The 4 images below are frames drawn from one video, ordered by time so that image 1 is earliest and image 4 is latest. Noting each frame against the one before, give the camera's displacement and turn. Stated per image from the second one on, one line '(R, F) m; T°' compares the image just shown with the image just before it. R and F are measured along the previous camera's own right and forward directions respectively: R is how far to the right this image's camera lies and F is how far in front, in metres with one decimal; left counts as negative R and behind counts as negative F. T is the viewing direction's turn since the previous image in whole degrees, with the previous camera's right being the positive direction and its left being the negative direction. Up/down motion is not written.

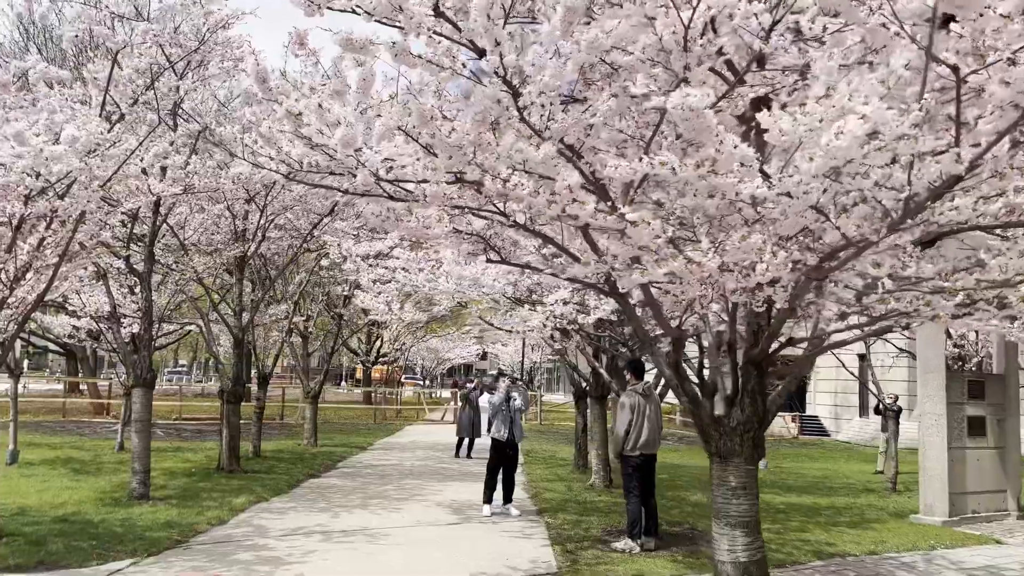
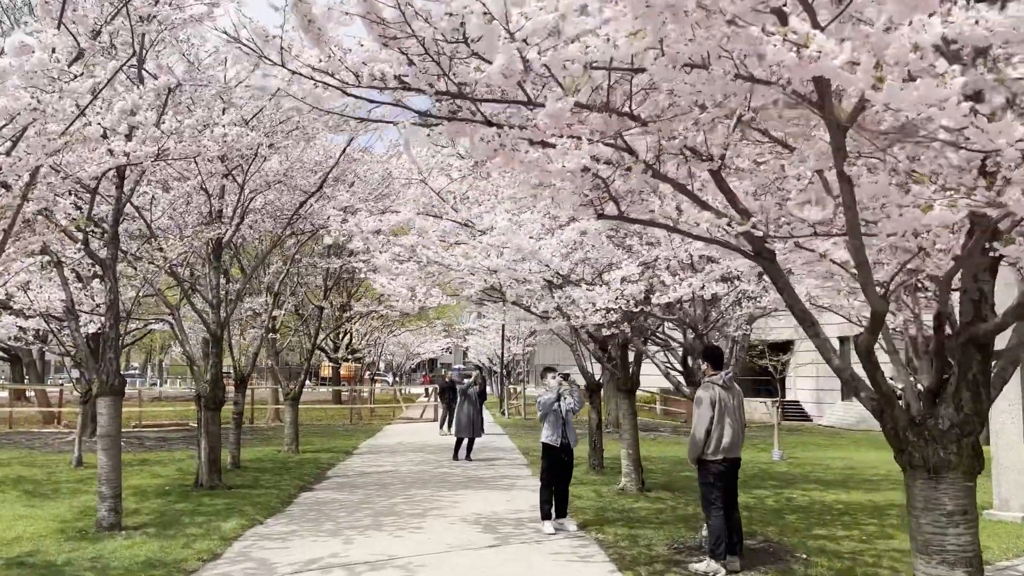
(-0.8, +1.4) m; +3°
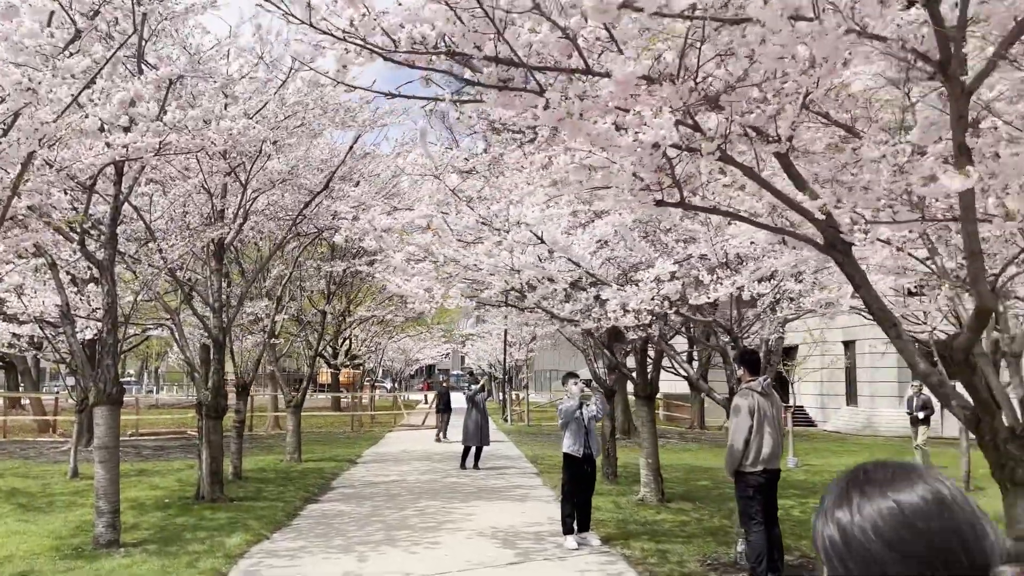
(-0.2, +0.4) m; 0°
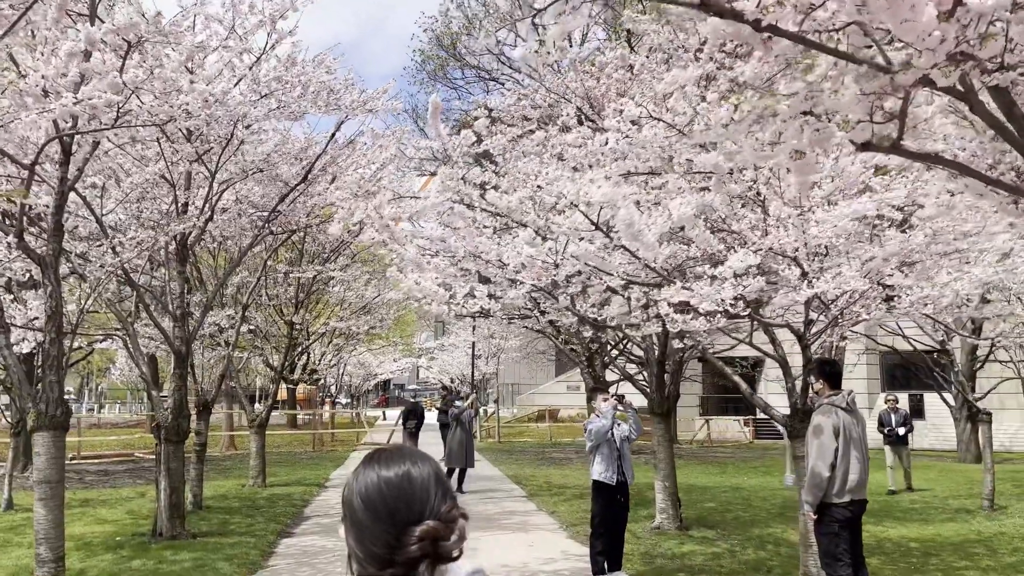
(-0.6, +1.1) m; +3°
